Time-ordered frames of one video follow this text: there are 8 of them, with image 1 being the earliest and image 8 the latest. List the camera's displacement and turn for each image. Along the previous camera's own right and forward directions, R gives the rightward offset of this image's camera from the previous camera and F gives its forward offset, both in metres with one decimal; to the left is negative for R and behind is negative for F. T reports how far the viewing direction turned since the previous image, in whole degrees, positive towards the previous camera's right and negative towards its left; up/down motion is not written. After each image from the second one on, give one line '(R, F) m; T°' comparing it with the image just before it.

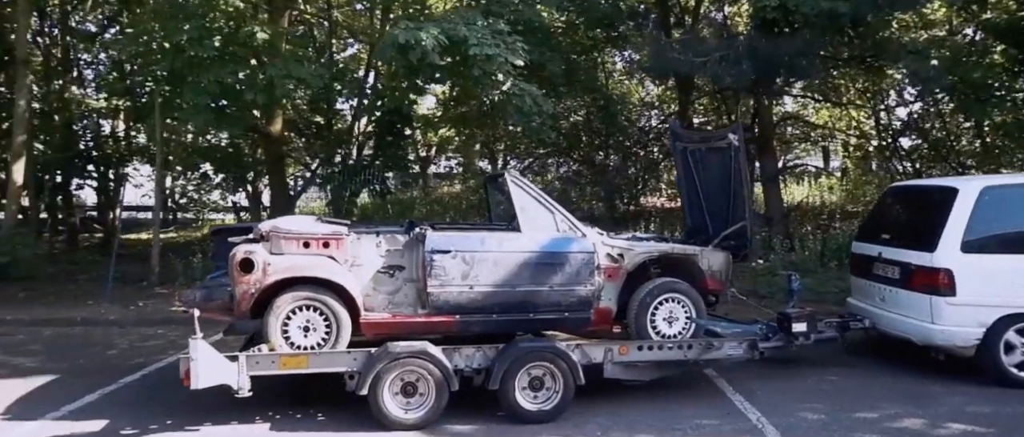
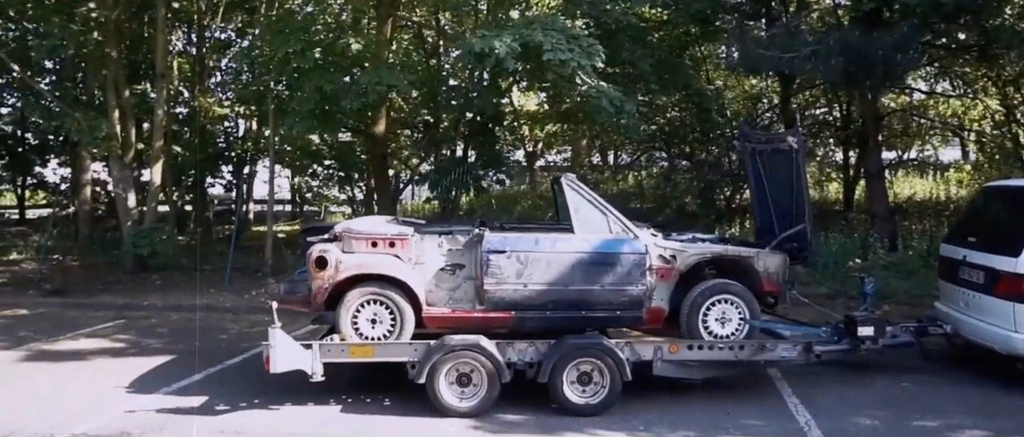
(+0.7, -0.3) m; -9°
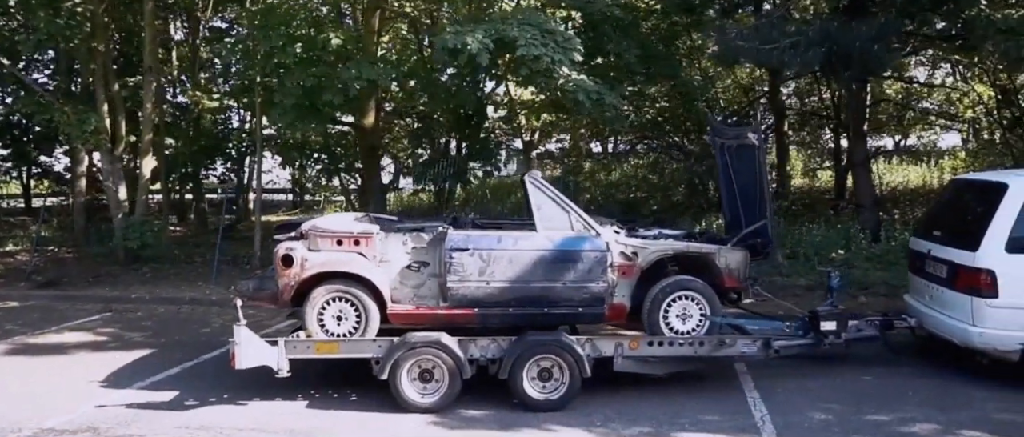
(+0.4, -0.1) m; -1°
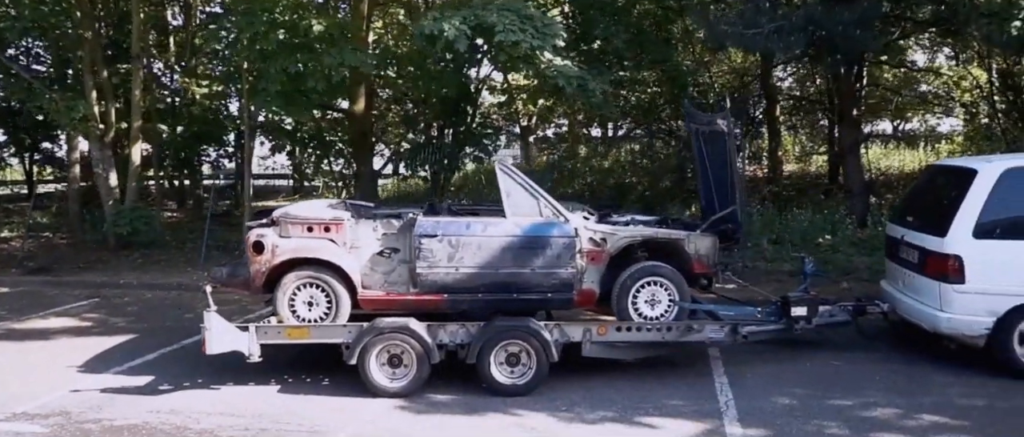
(+0.3, 0.0) m; -1°
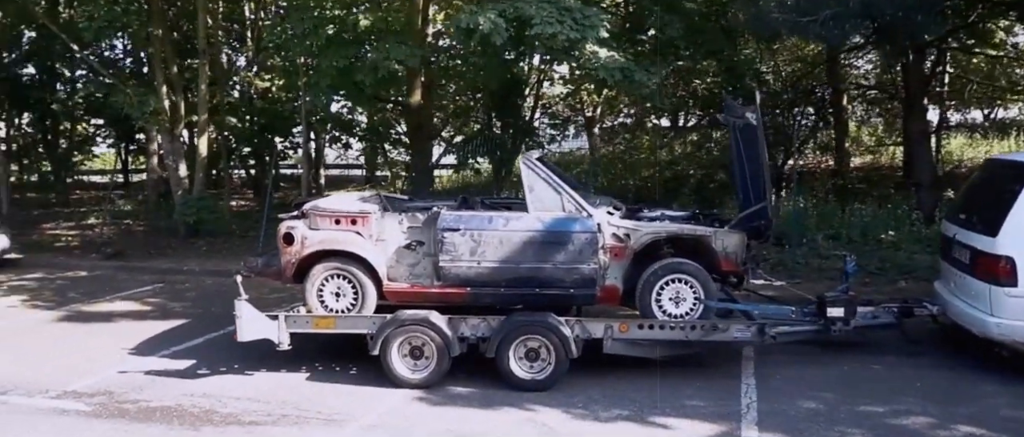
(+0.5, 0.0) m; -6°
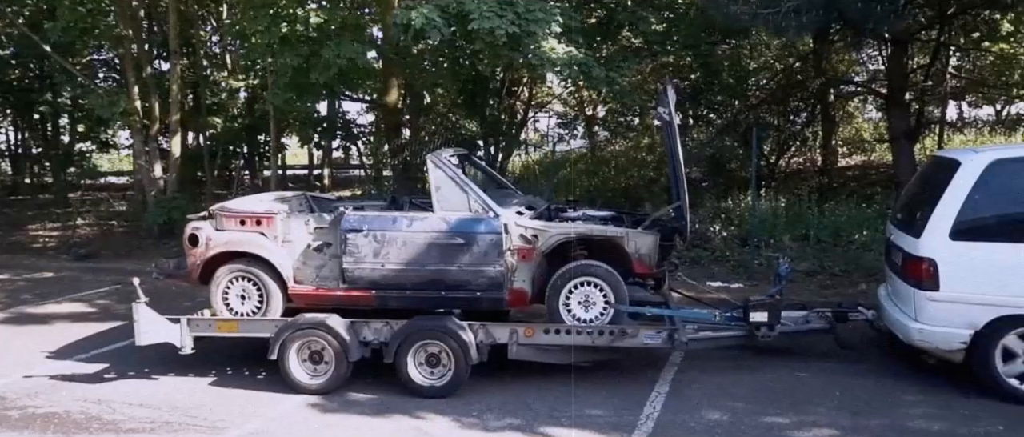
(+1.1, +0.3) m; -3°
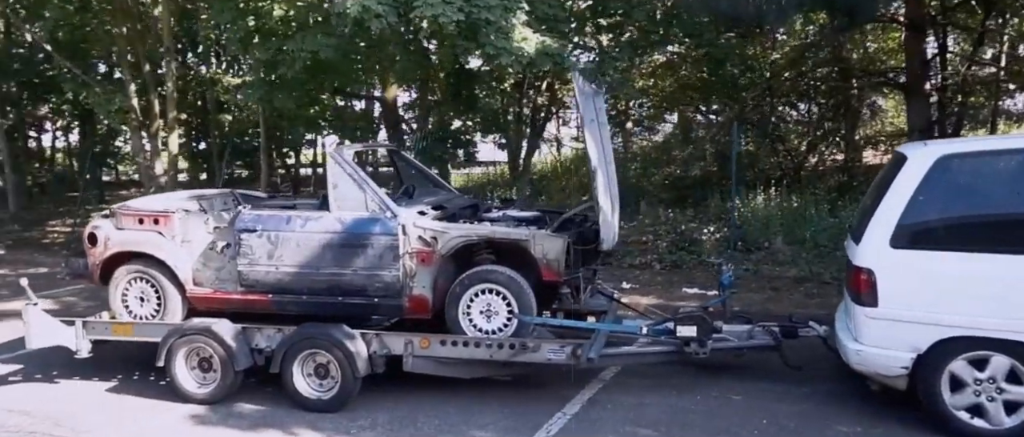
(+1.3, +0.7) m; -5°
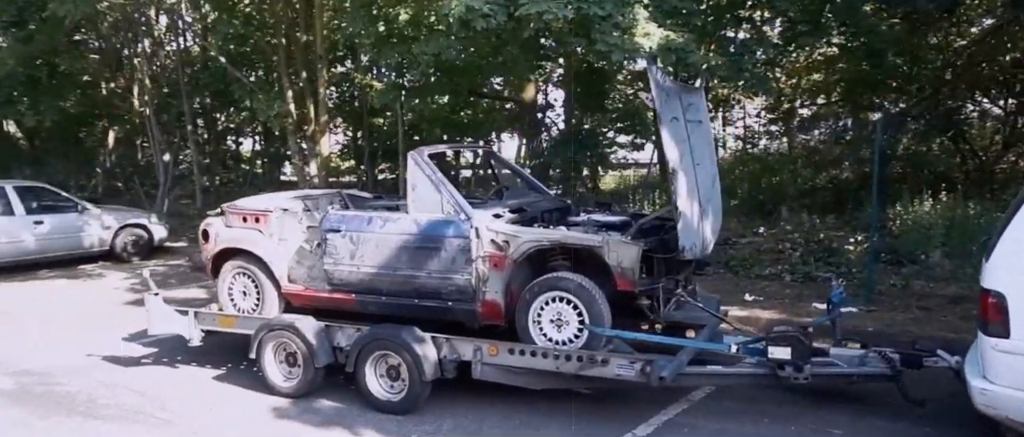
(+0.8, +0.4) m; -13°
